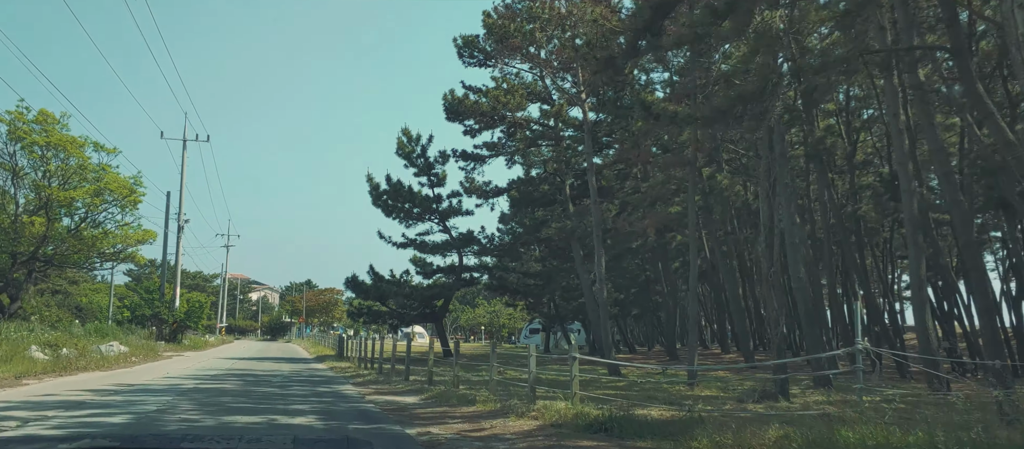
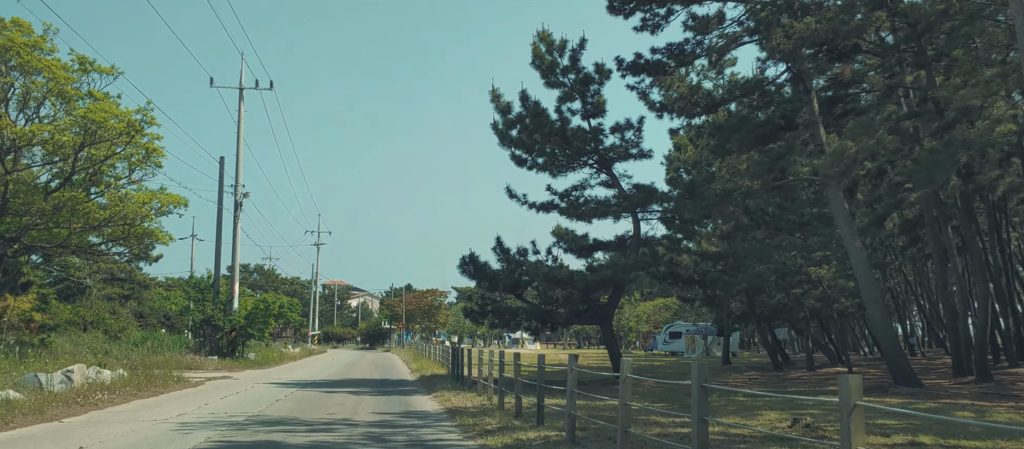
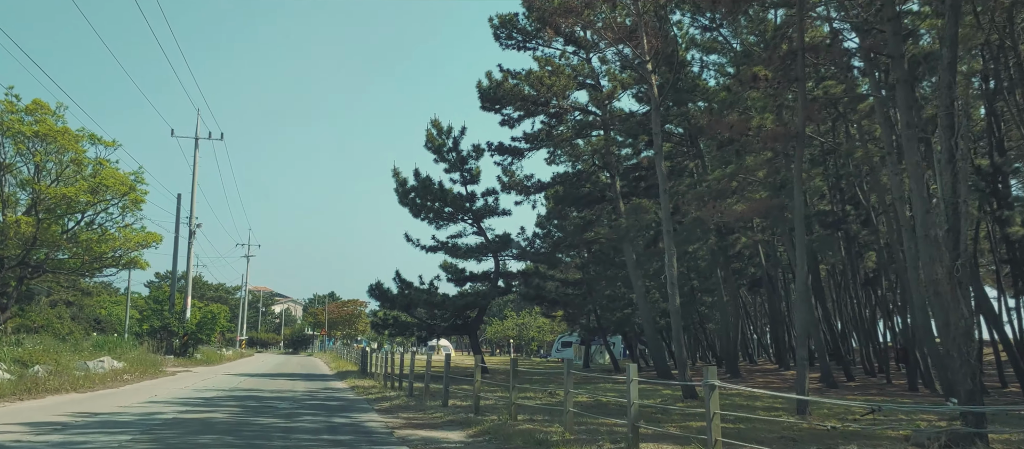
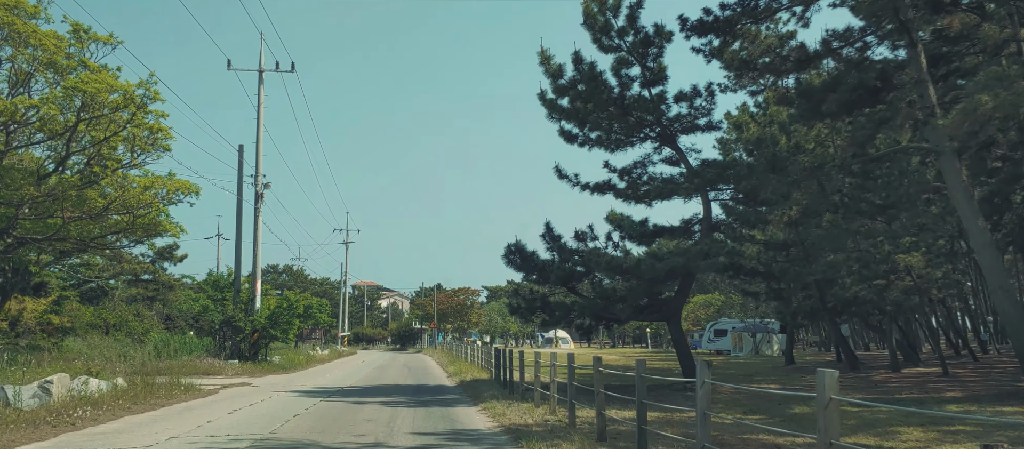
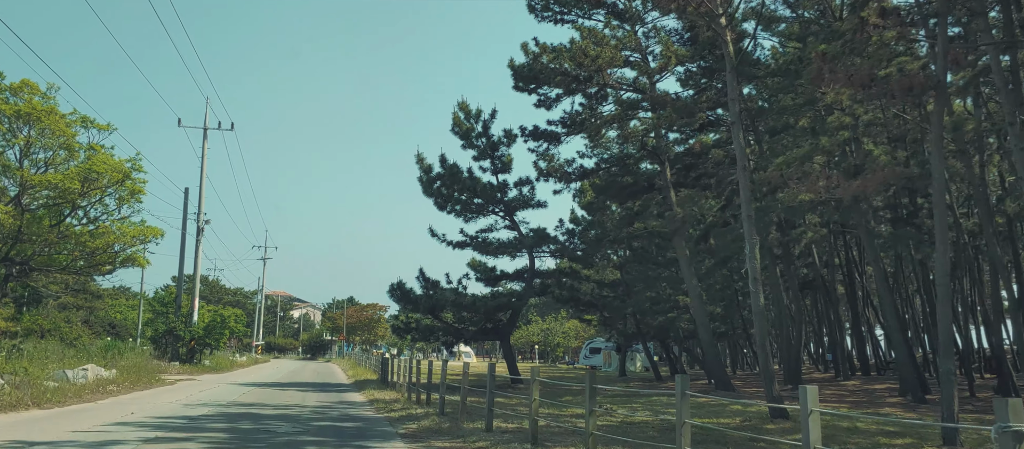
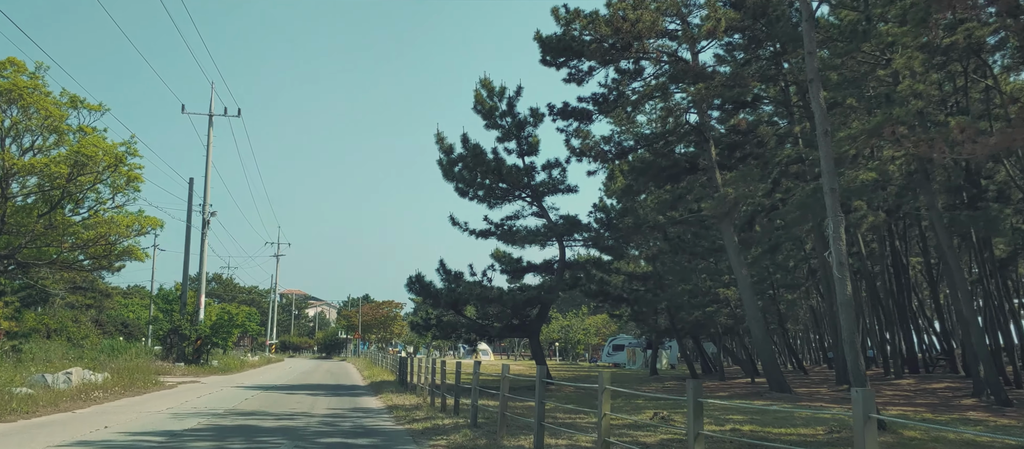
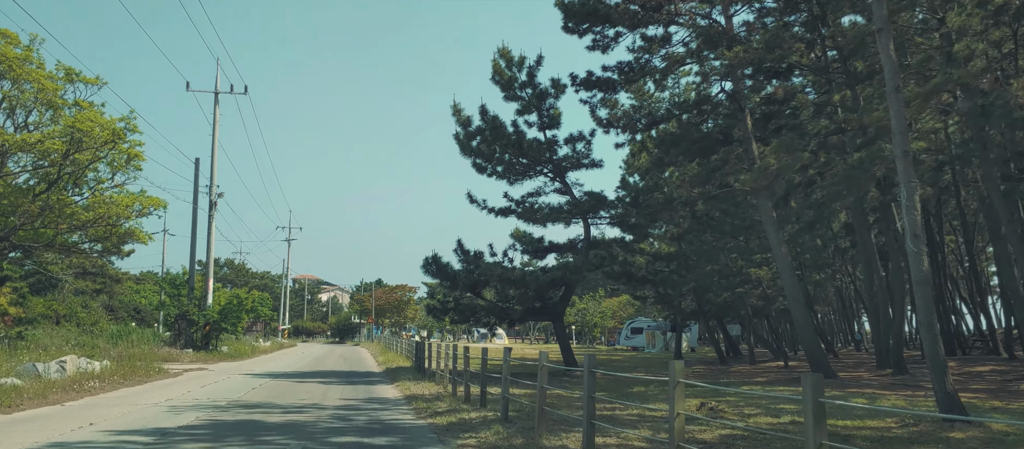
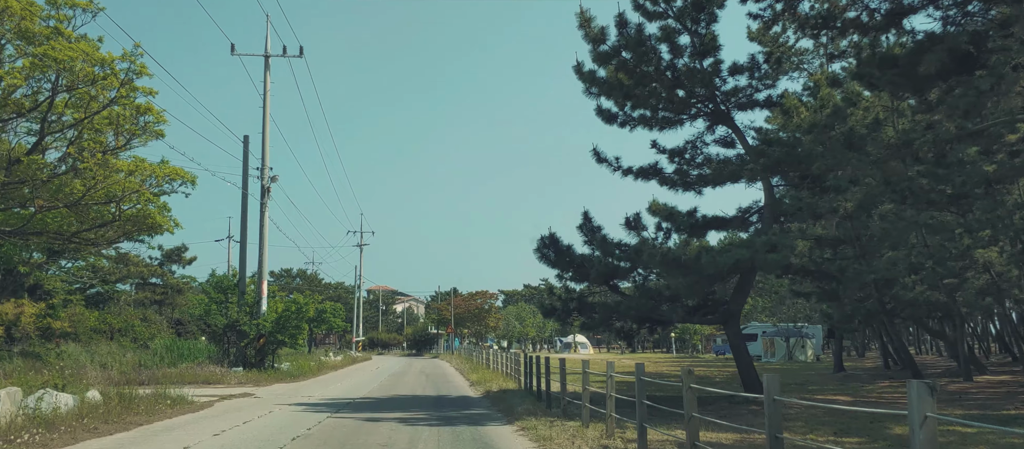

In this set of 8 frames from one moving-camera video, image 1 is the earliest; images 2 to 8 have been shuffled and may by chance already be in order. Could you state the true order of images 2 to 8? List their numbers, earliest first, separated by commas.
3, 5, 6, 7, 2, 4, 8
